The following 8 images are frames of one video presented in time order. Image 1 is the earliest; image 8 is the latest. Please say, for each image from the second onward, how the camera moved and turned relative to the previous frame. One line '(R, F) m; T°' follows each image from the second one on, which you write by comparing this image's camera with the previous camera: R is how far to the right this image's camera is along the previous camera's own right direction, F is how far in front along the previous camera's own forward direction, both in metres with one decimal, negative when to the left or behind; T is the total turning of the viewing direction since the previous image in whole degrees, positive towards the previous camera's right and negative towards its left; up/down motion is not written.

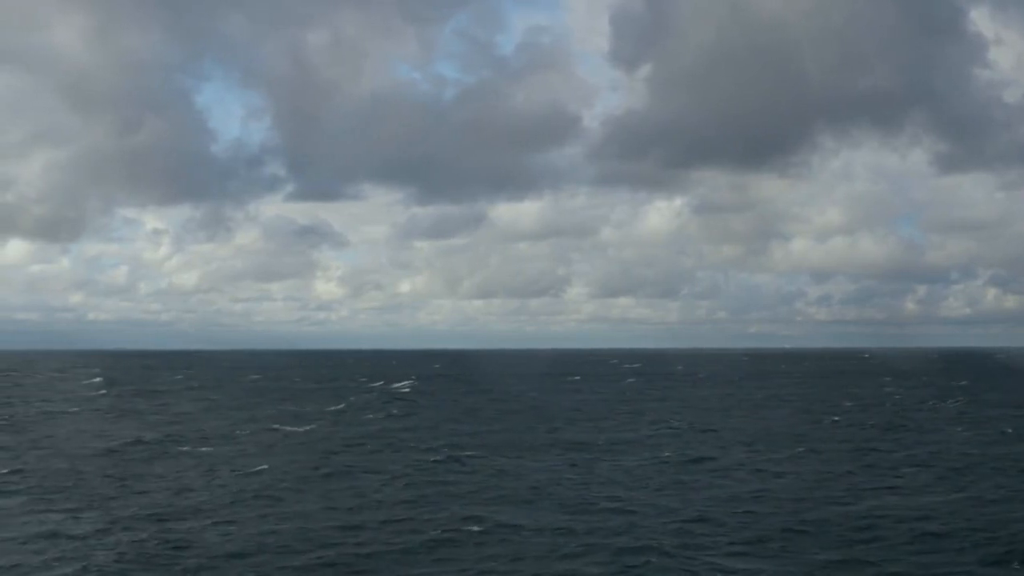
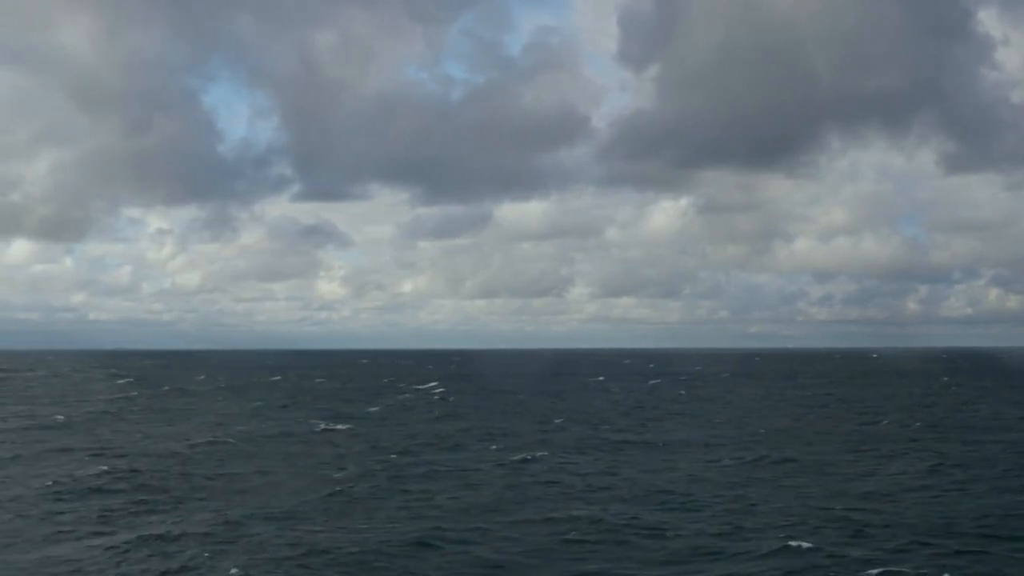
(-1.8, -0.1) m; 0°
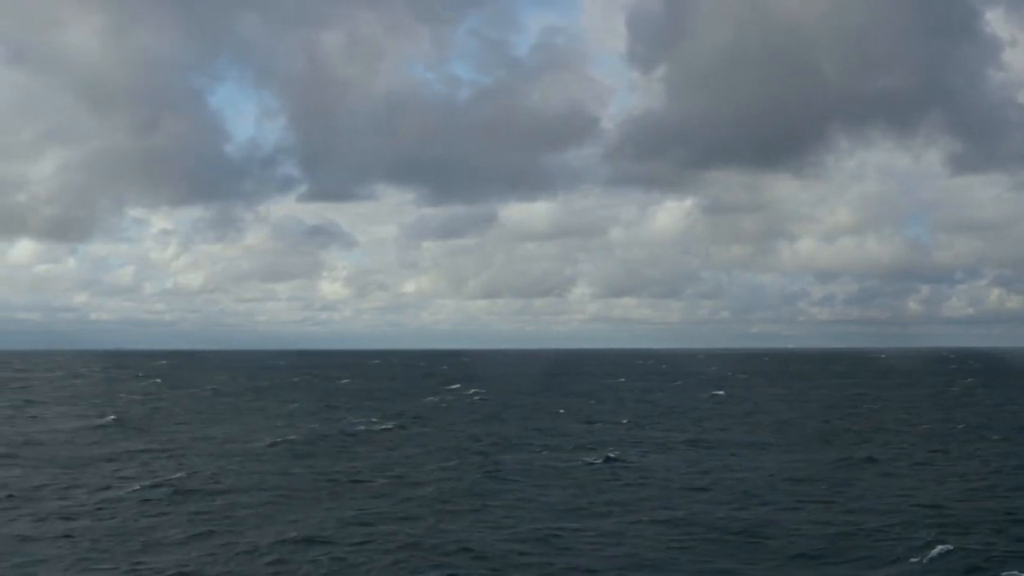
(-1.8, -0.1) m; 0°
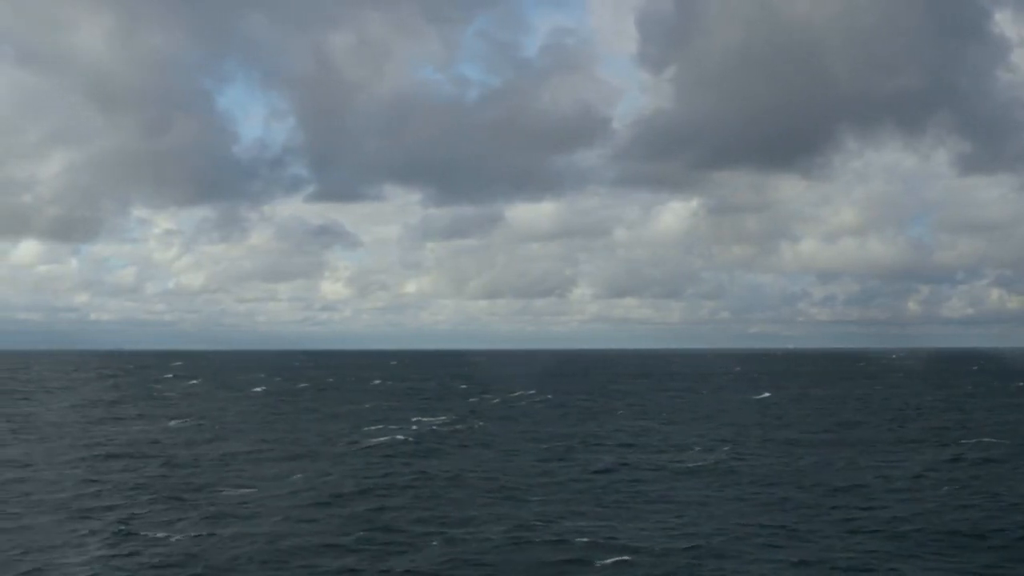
(-2.6, -0.2) m; 0°
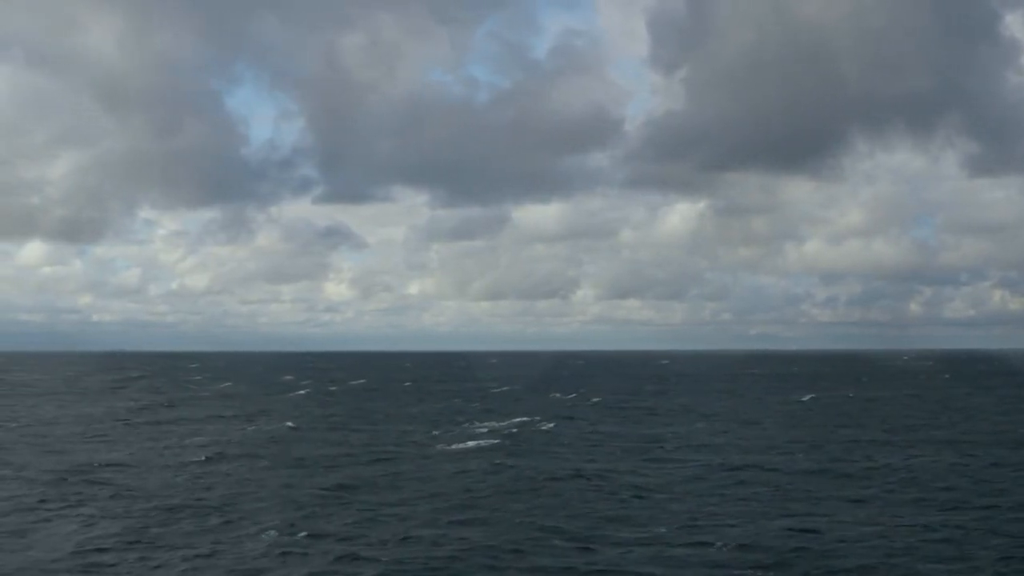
(-2.6, -0.1) m; 0°
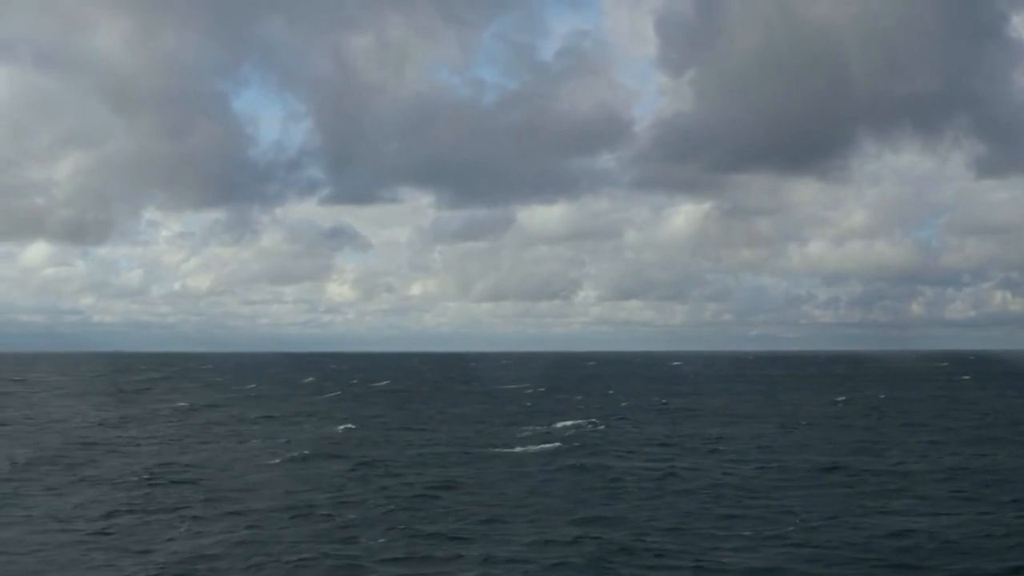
(-2.0, 0.0) m; 0°
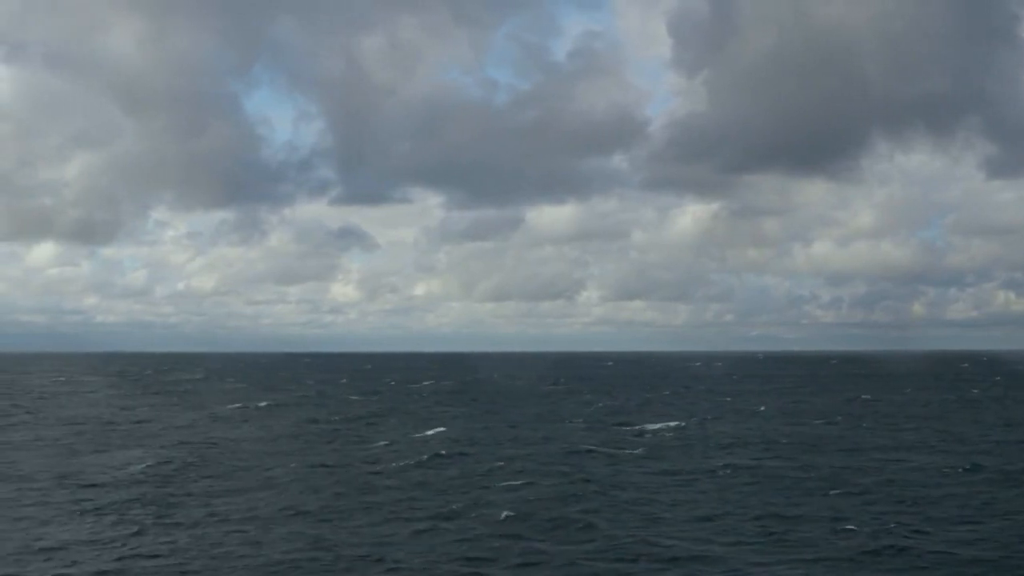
(-3.3, -0.1) m; 0°
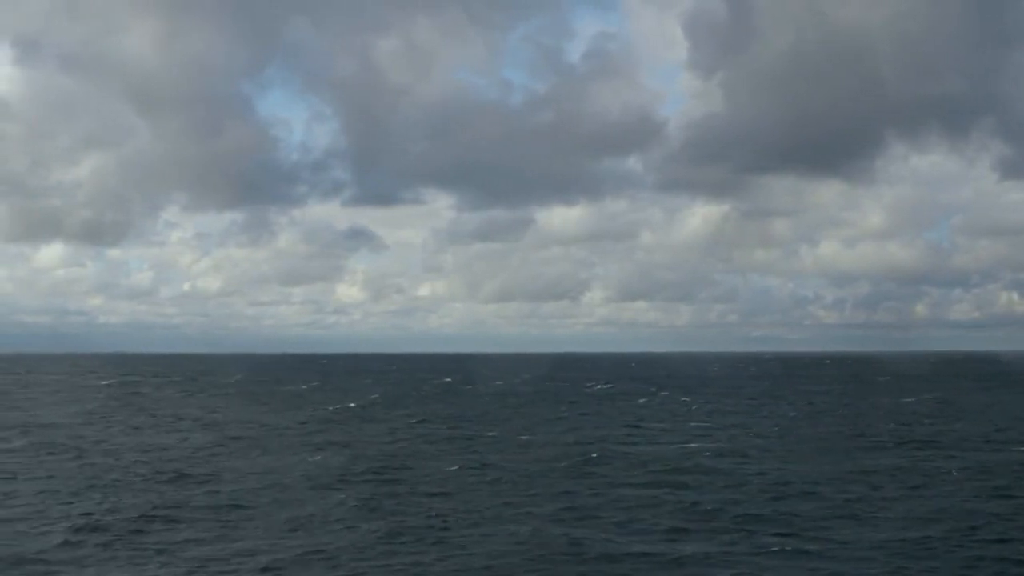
(-3.9, -0.2) m; 0°
